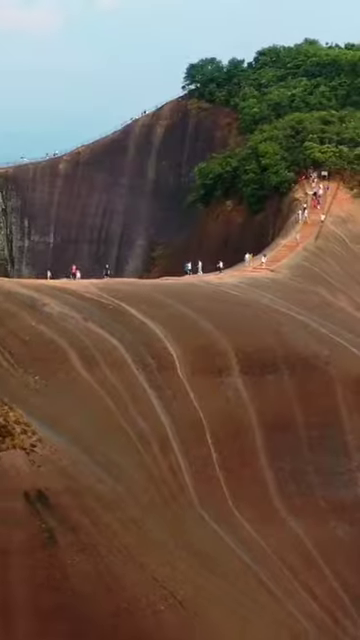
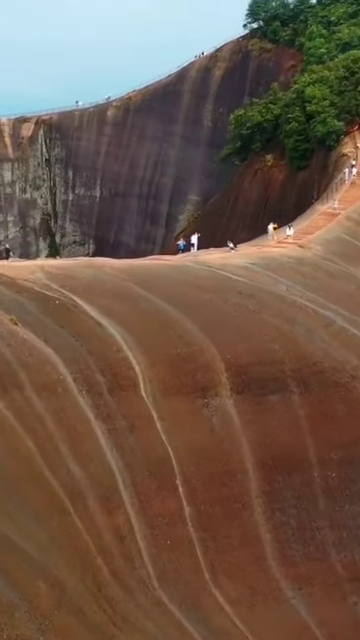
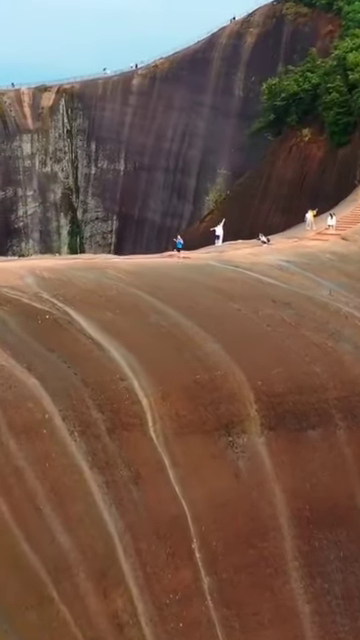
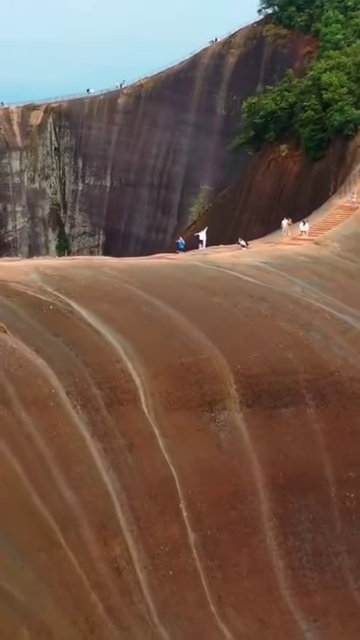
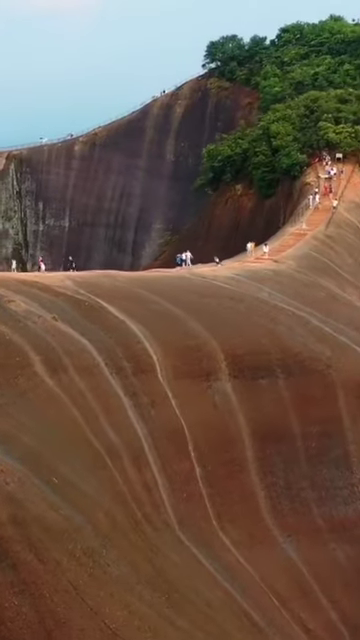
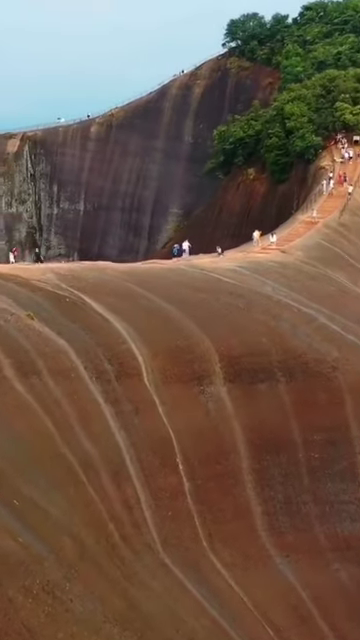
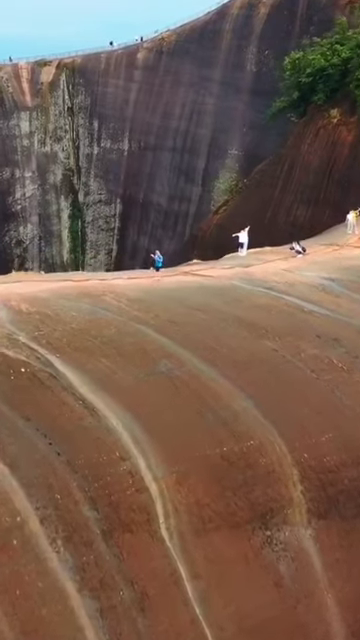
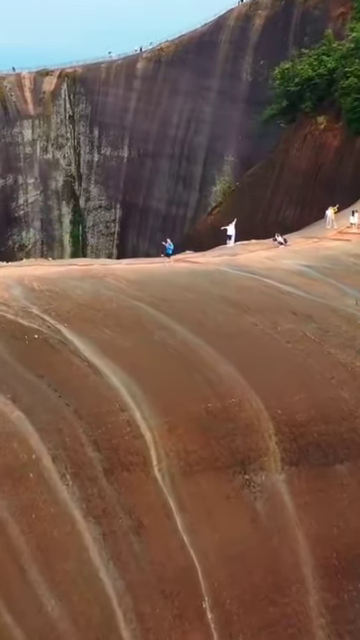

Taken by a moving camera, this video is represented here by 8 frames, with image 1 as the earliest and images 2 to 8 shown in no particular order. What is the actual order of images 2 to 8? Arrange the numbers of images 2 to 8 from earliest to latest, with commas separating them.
5, 6, 2, 4, 3, 8, 7
